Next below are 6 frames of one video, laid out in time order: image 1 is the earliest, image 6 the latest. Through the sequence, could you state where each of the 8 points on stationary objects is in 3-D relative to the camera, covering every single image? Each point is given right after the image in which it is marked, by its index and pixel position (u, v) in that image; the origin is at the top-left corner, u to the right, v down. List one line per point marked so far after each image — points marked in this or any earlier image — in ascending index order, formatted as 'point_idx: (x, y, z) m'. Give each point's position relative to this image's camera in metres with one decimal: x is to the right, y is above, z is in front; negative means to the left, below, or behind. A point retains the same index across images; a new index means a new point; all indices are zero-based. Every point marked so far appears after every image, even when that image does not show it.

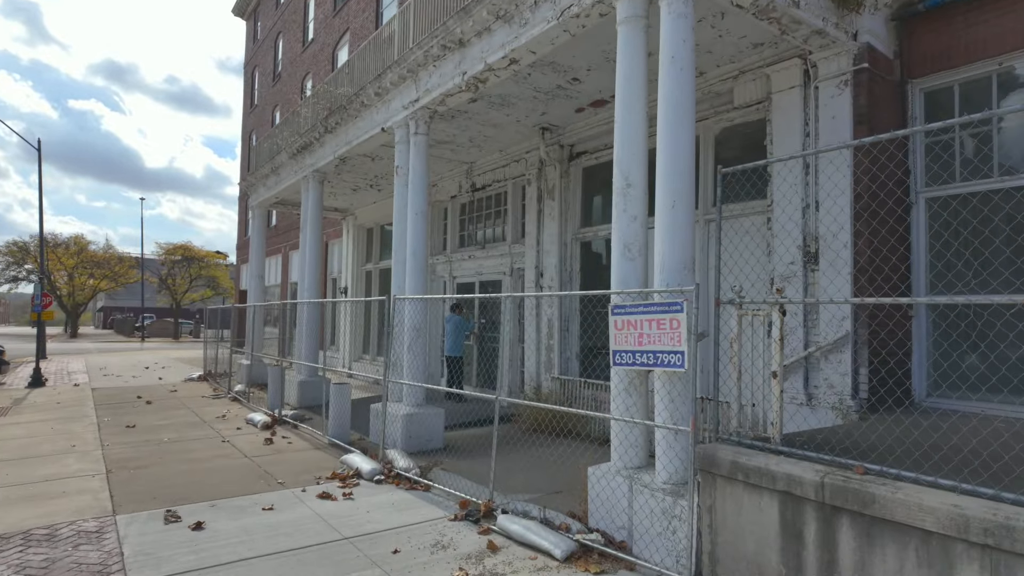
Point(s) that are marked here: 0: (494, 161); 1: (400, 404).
0: (-0.3, +2.3, +11.1) m
1: (-1.5, -1.6, +8.1) m
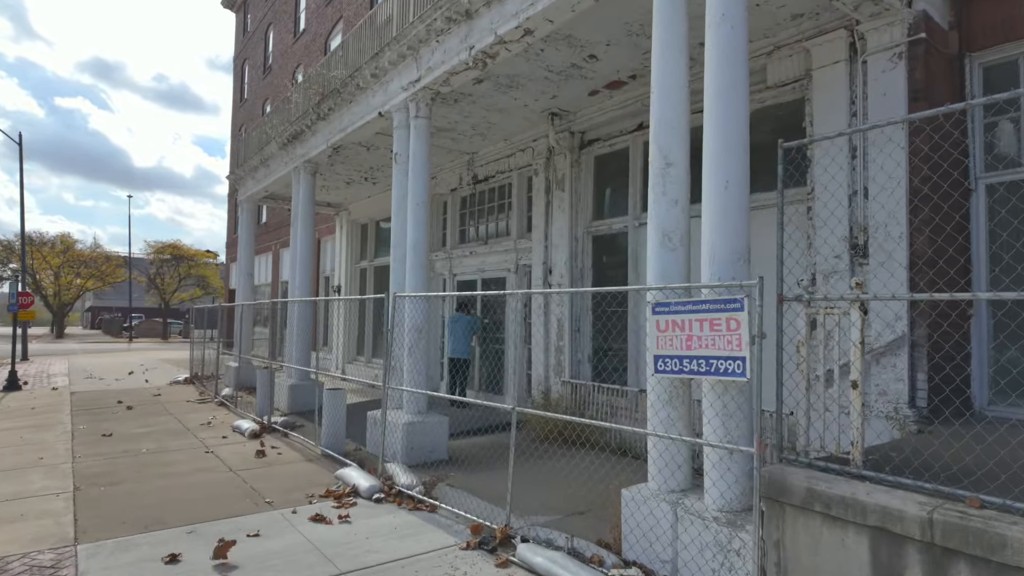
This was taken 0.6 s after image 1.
0: (-0.2, +2.4, +10.4) m
1: (-1.4, -1.5, +7.4) m
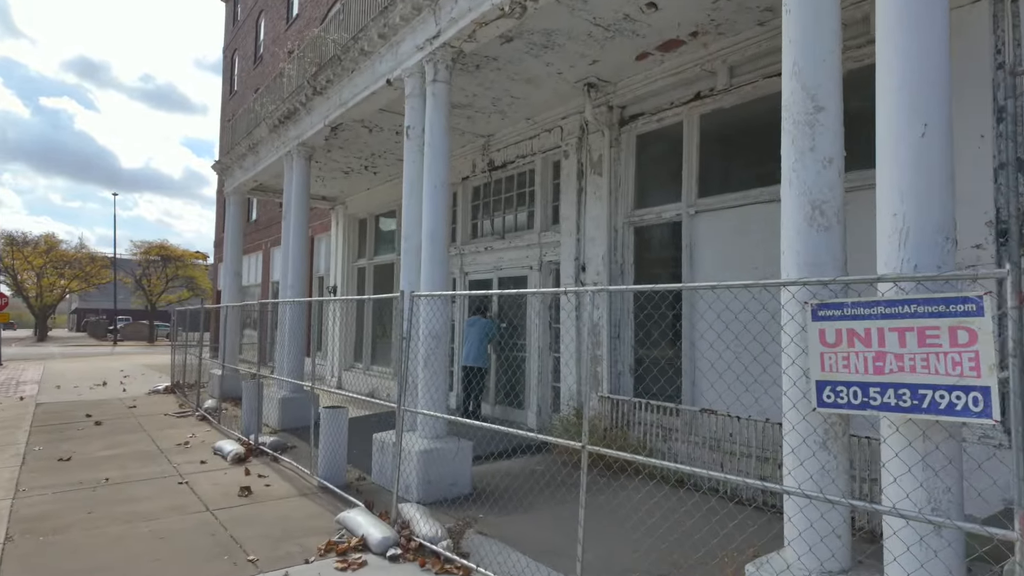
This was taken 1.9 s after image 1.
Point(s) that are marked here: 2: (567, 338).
0: (+0.1, +2.4, +9.2) m
1: (-1.0, -1.5, +6.1) m
2: (+0.7, -0.7, +8.1) m
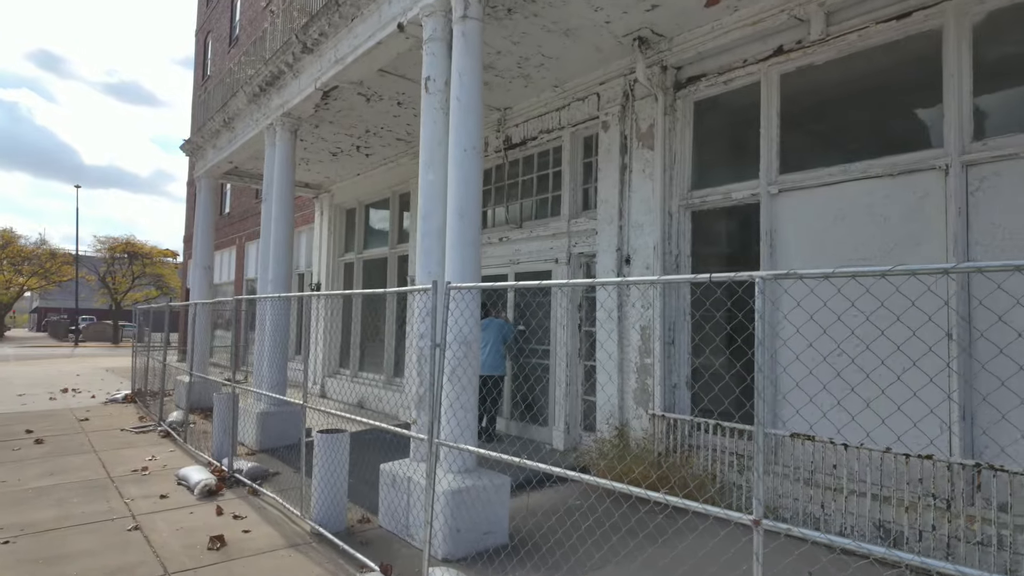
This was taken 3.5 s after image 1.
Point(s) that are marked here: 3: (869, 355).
0: (+0.4, +2.4, +7.9) m
1: (-0.6, -1.4, +4.8) m
2: (+1.1, -0.6, +6.9) m
3: (+2.9, -0.5, +5.0) m
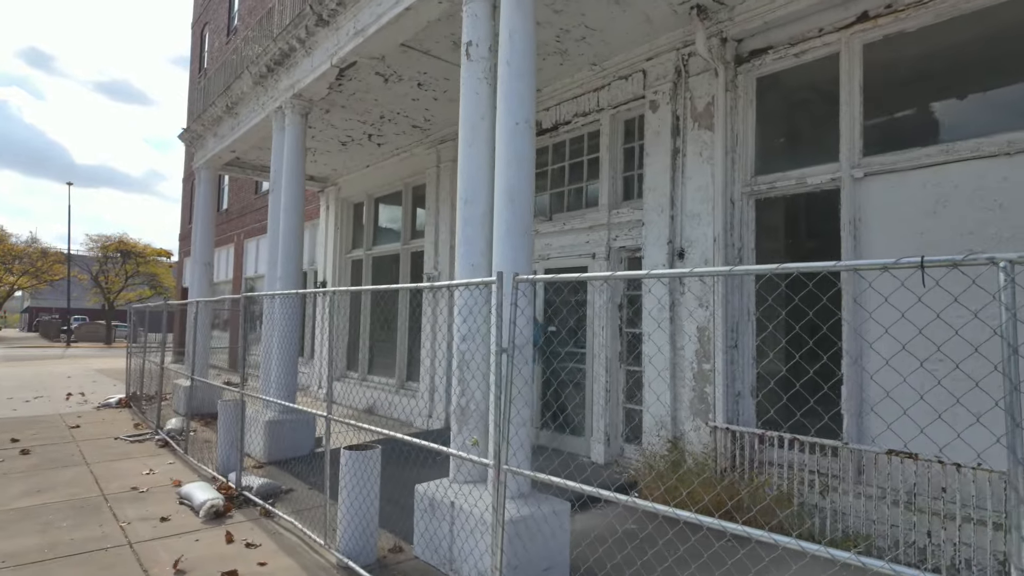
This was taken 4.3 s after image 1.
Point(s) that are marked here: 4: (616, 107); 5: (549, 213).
0: (+0.8, +2.5, +7.2) m
1: (-0.2, -1.4, +4.1) m
2: (+1.5, -0.6, +6.2) m
3: (+3.3, -0.5, +4.3) m
4: (+1.2, +2.0, +6.9) m
5: (+0.5, +1.0, +7.8) m
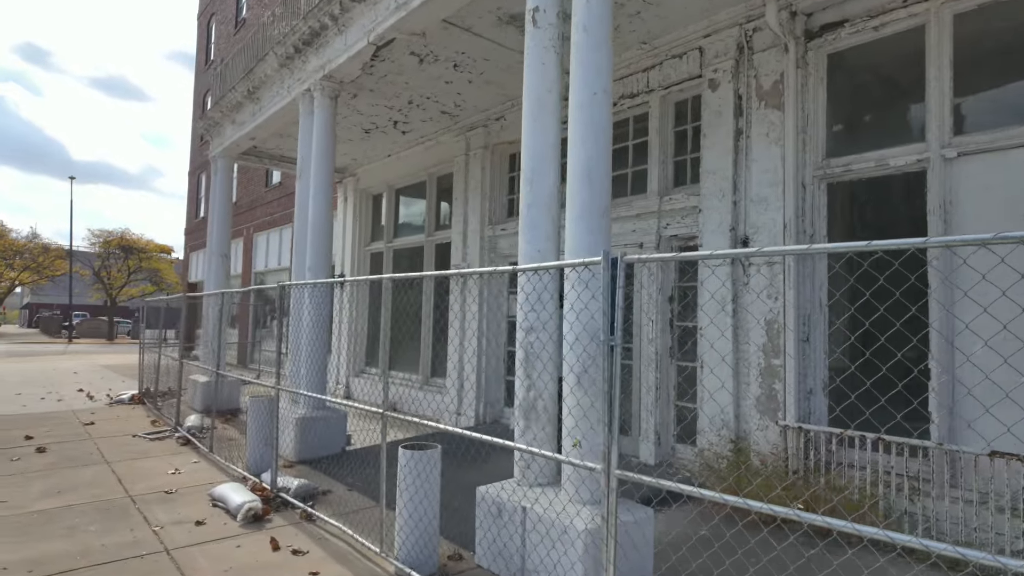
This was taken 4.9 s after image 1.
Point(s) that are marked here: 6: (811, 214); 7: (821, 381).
0: (+1.3, +2.6, +6.9) m
1: (+0.3, -1.3, +3.8) m
2: (+1.9, -0.5, +5.8) m
3: (+3.8, -0.4, +4.0) m
4: (+1.7, +2.1, +6.5) m
5: (+1.0, +1.1, +7.5) m
6: (+2.6, +0.7, +5.3) m
7: (+2.7, -0.8, +5.2) m
